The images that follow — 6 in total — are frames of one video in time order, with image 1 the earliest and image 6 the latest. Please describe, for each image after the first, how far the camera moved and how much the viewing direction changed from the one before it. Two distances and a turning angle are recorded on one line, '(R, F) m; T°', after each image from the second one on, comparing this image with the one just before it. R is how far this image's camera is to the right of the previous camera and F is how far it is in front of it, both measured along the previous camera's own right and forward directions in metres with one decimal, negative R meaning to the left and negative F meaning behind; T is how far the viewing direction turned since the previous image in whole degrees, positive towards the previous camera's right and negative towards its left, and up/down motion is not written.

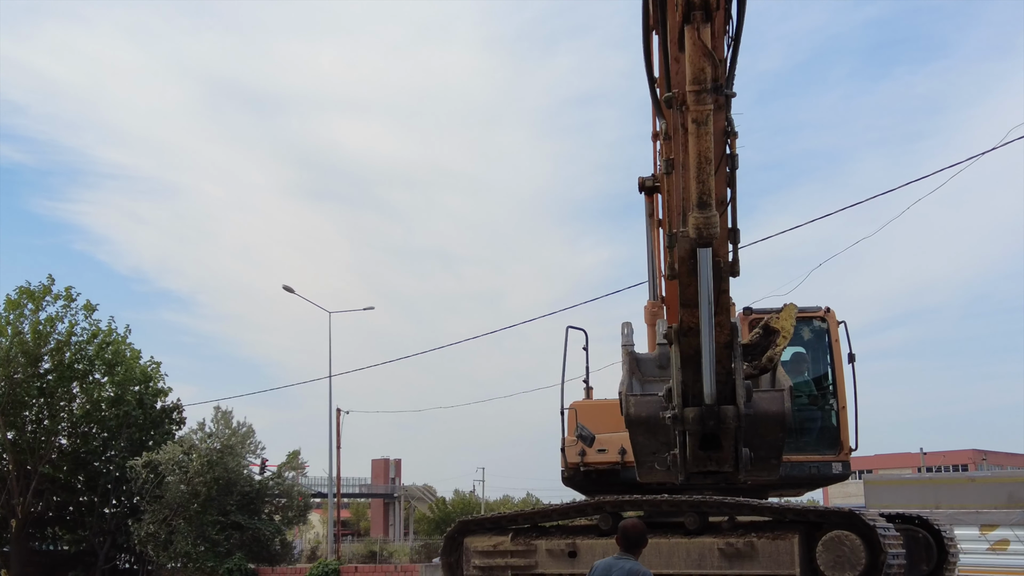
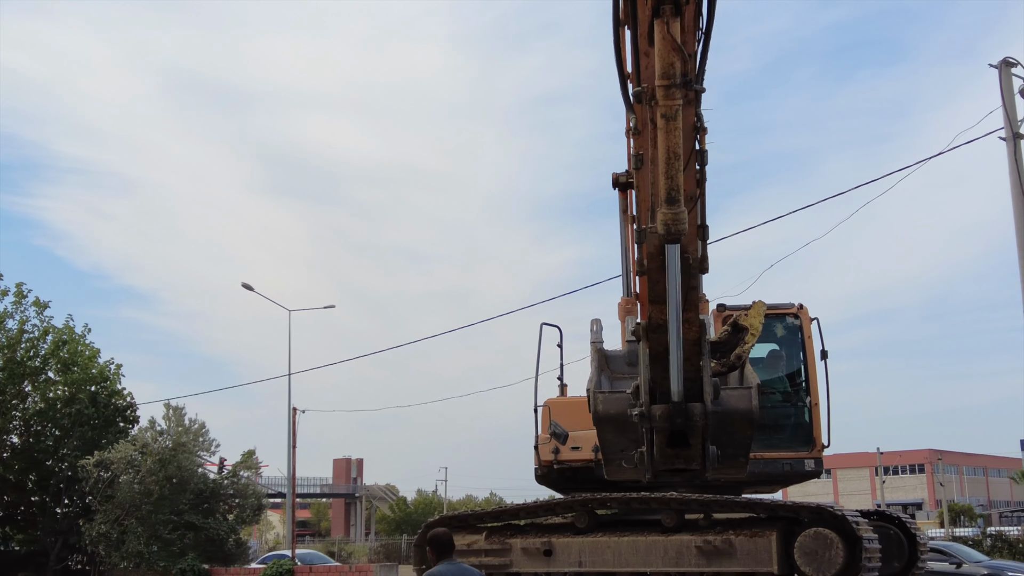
(-0.4, +0.5) m; +2°
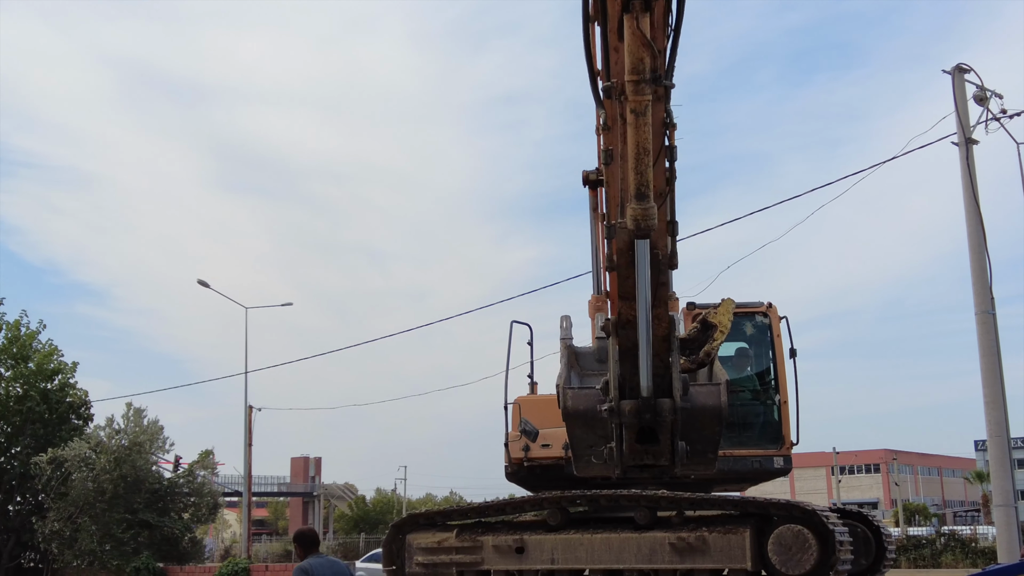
(-0.3, +0.4) m; +2°
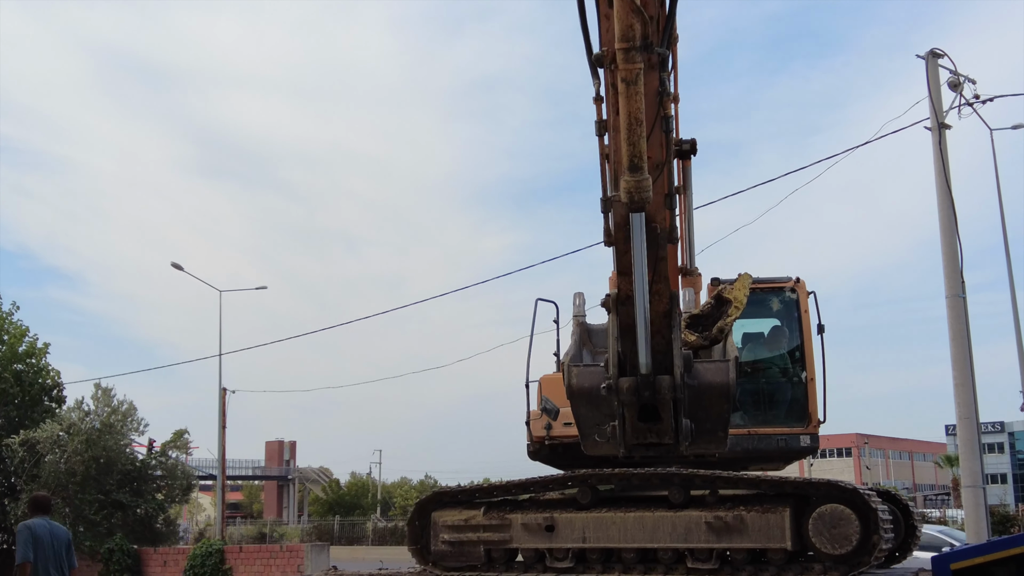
(-1.5, +0.9) m; +1°
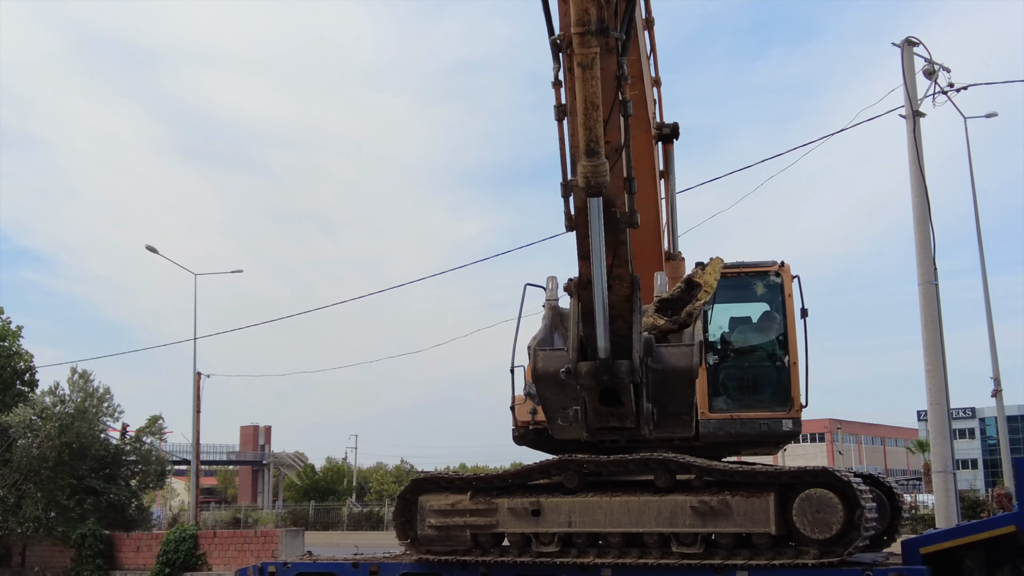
(-0.3, 0.0) m; +1°
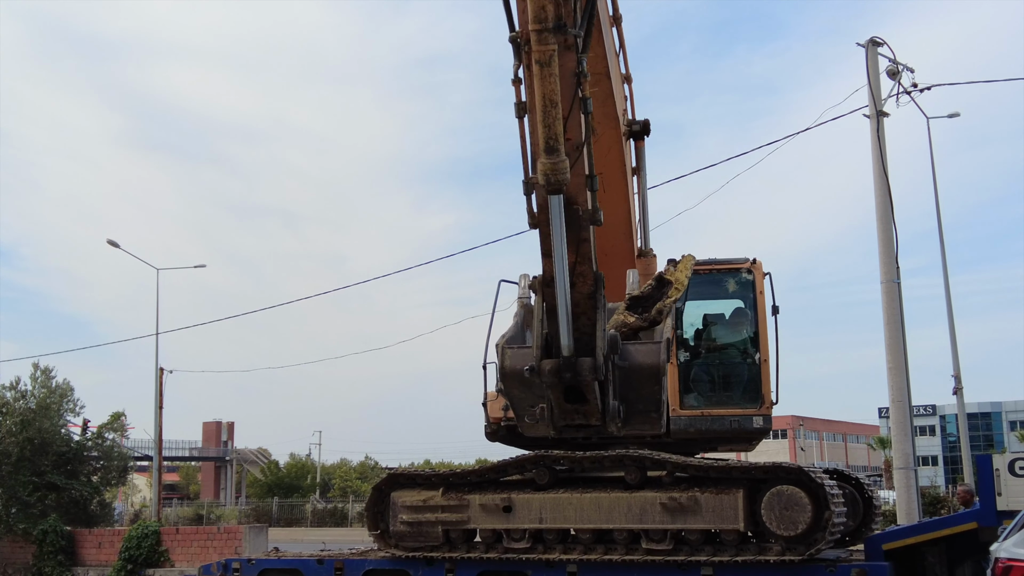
(-0.1, -0.1) m; +2°
